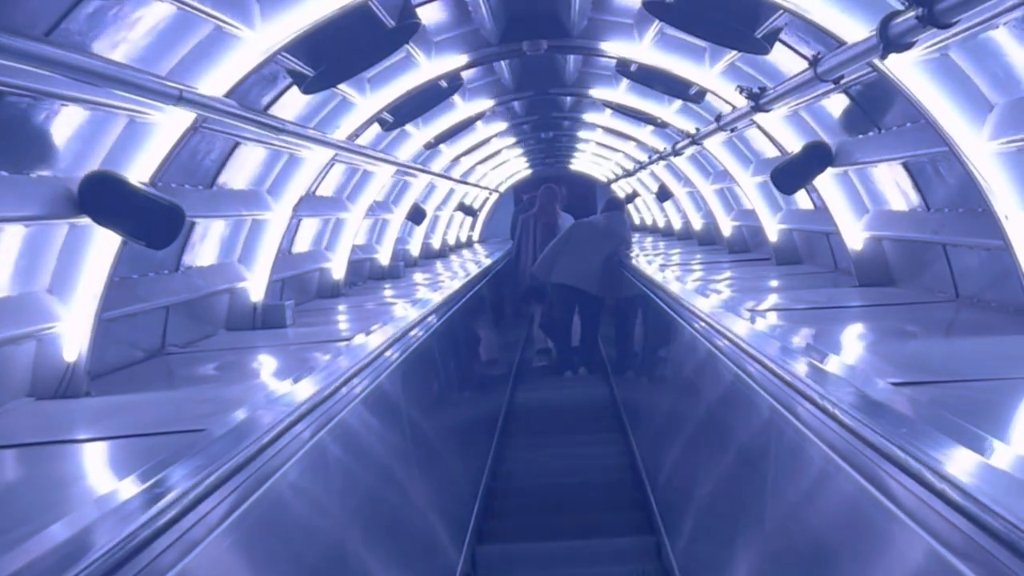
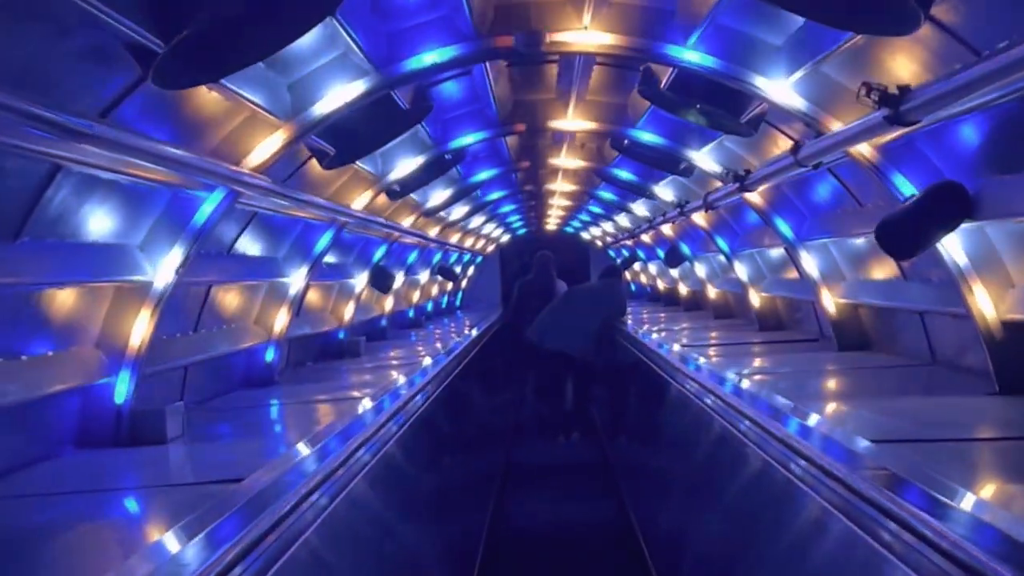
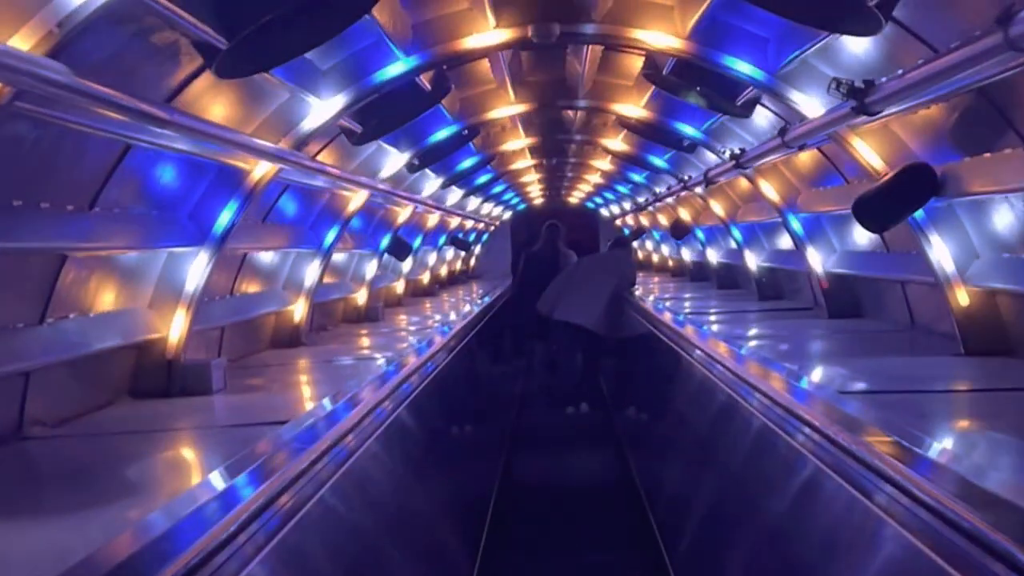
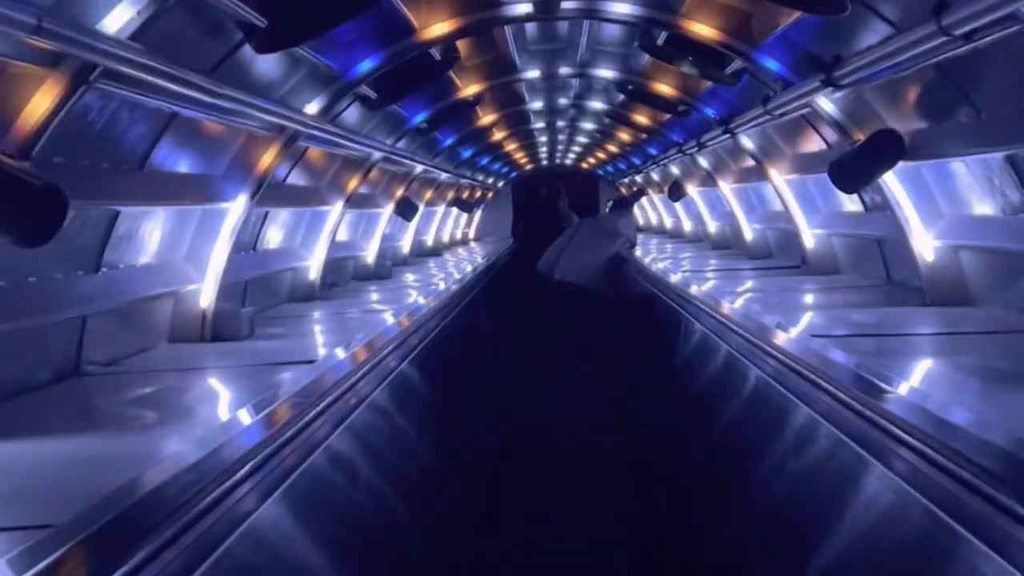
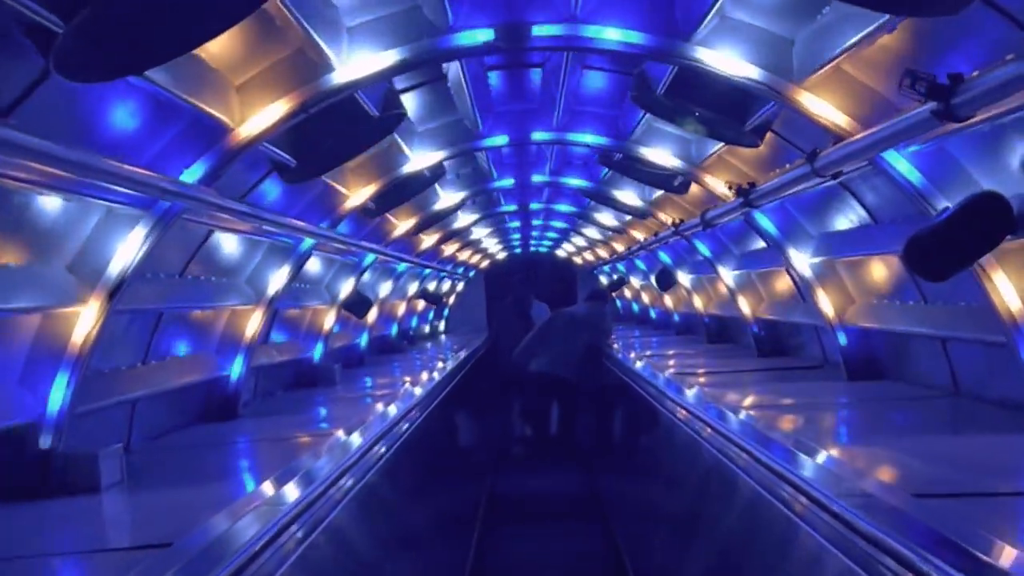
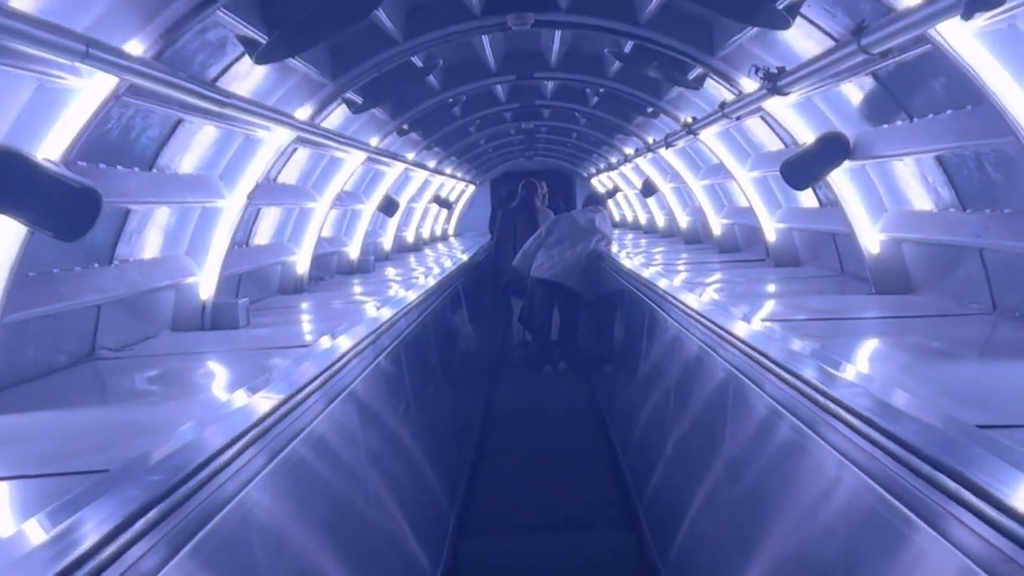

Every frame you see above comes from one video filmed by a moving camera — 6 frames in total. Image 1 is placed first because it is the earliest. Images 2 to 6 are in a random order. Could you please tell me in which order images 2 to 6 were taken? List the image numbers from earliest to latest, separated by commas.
6, 4, 3, 2, 5
